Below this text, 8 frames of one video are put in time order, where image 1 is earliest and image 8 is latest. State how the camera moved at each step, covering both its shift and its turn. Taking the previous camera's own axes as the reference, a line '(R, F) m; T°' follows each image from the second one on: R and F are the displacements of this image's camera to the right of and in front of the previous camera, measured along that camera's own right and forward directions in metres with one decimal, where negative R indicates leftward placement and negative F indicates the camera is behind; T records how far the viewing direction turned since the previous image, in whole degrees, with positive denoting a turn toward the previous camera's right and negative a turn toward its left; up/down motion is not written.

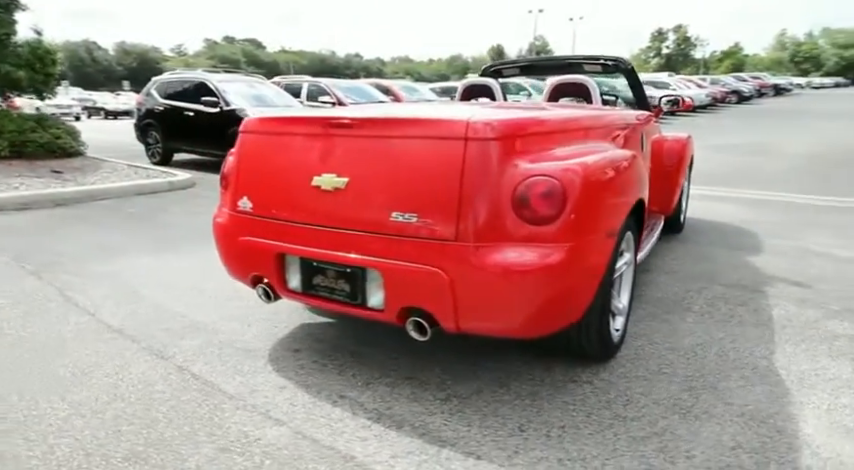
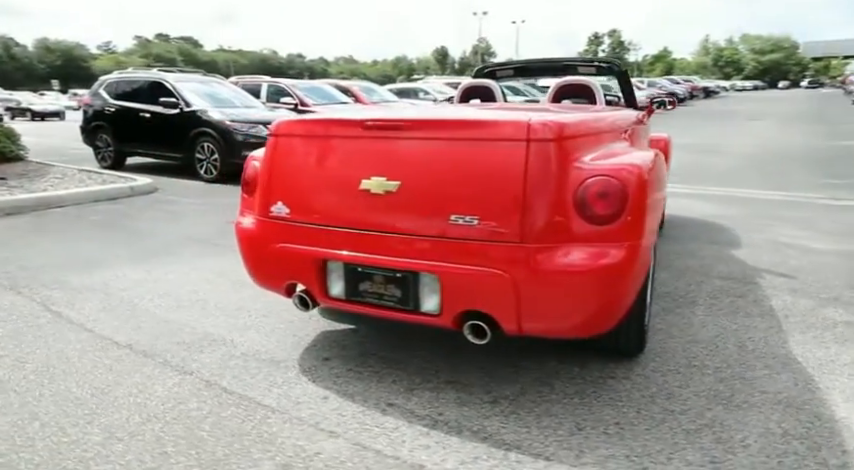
(-0.4, 0.0) m; +6°
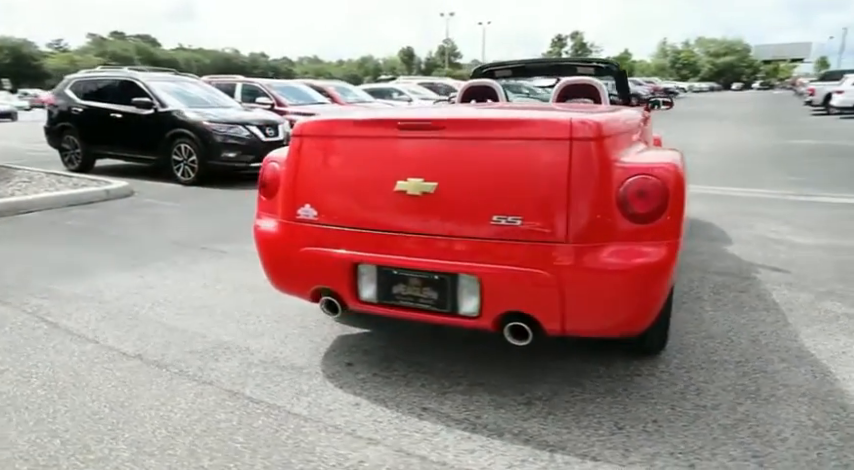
(-0.3, 0.0) m; +3°
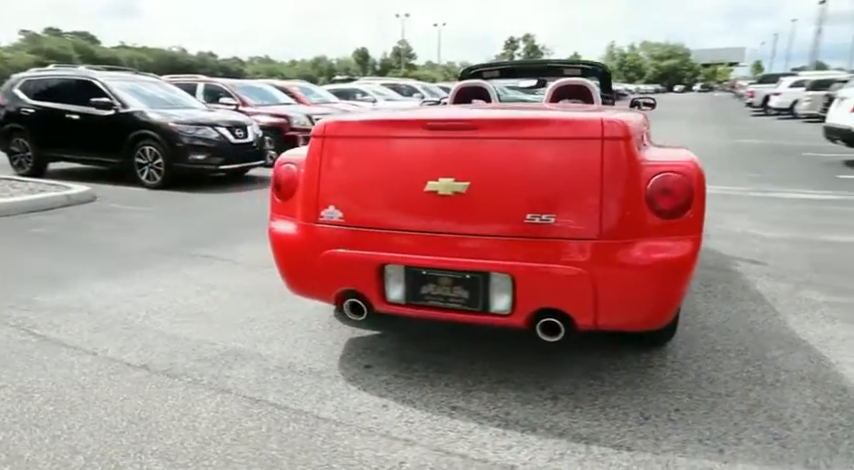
(-0.3, 0.0) m; +5°
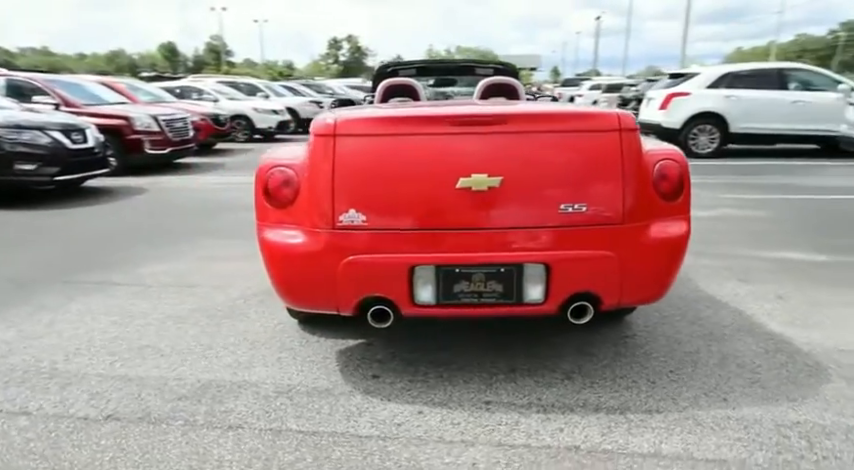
(-0.8, +0.2) m; +18°
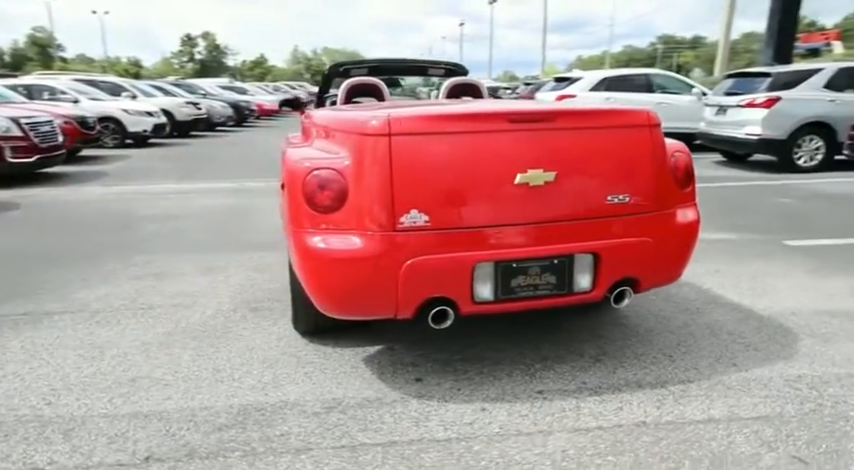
(-0.7, +0.1) m; +13°
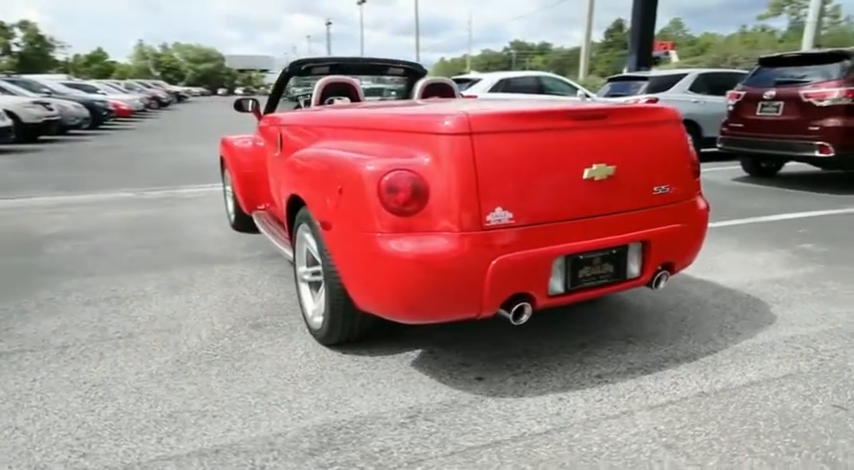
(-0.8, +0.1) m; +13°
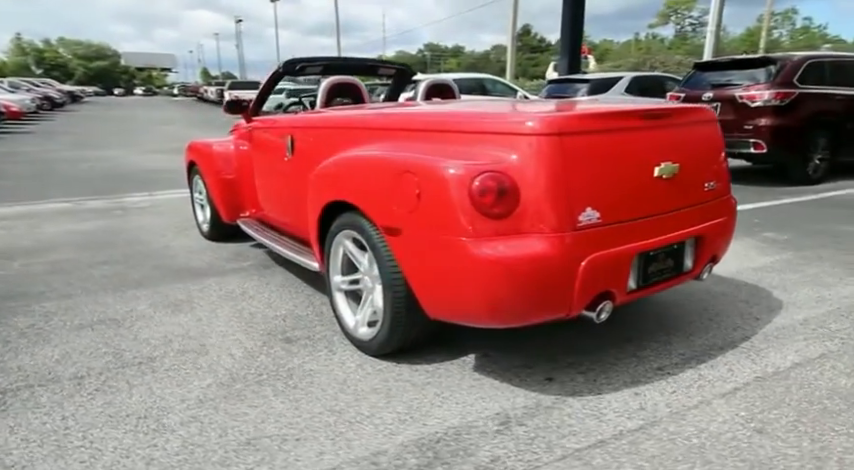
(-0.7, +0.1) m; +8°
